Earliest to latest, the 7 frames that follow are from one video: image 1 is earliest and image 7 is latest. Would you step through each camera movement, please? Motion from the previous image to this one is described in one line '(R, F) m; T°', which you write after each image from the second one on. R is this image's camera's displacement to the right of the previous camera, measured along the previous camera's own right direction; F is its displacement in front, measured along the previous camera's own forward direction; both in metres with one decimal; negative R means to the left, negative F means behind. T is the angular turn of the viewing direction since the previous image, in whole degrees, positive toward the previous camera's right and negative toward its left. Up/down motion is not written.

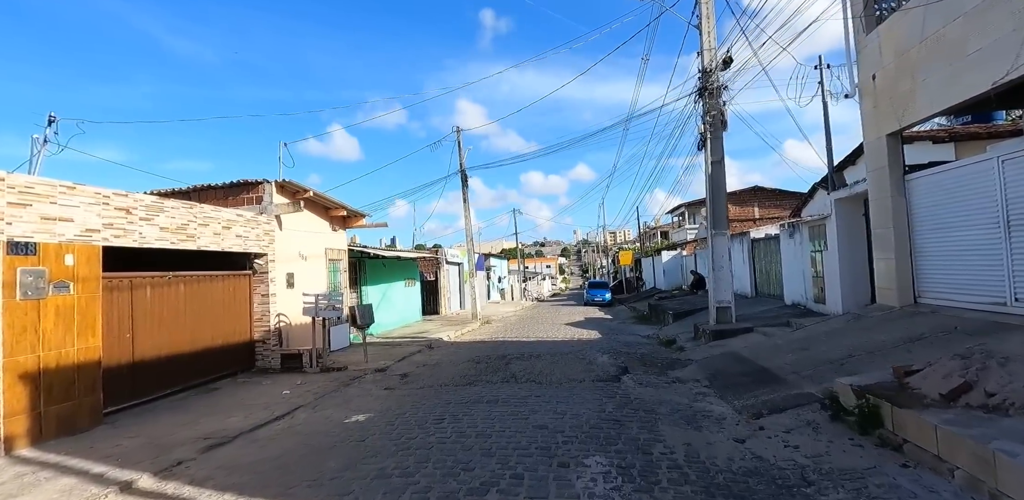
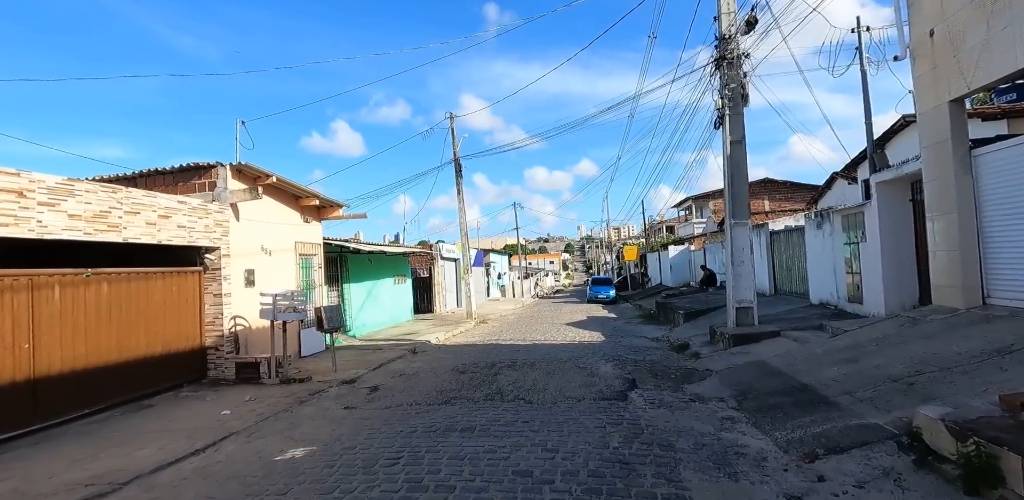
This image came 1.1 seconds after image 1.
(+0.3, +1.4) m; 0°
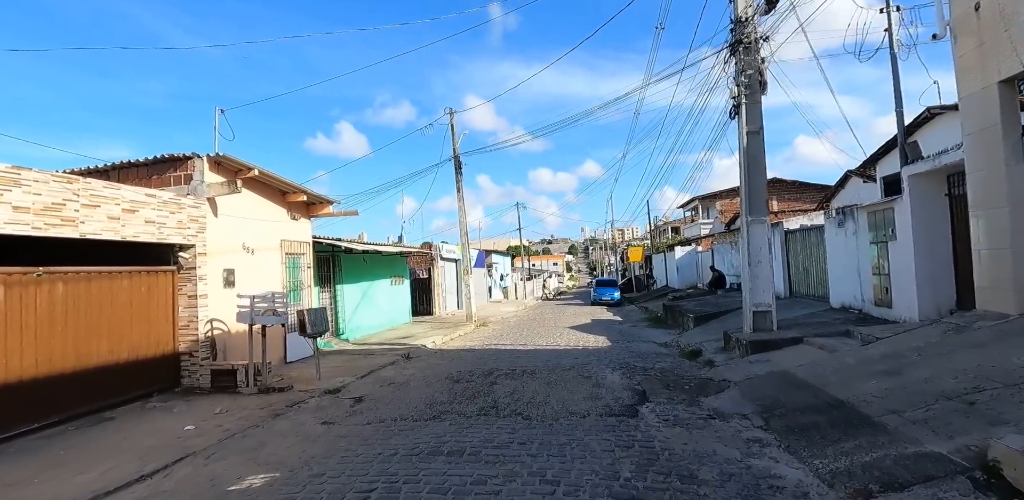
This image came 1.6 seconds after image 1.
(+0.1, +0.7) m; 0°
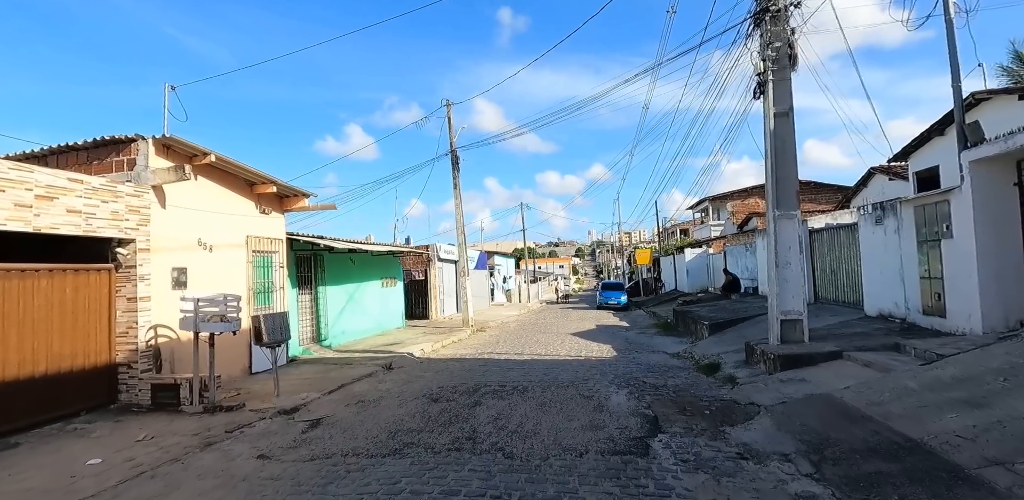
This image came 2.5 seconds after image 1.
(+0.3, +1.2) m; -1°
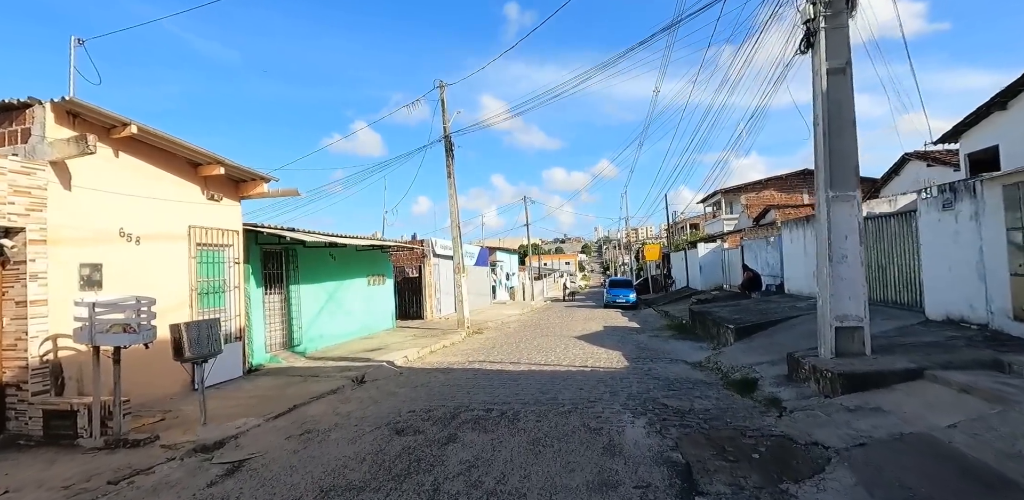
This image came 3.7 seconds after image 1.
(+0.2, +1.6) m; -1°
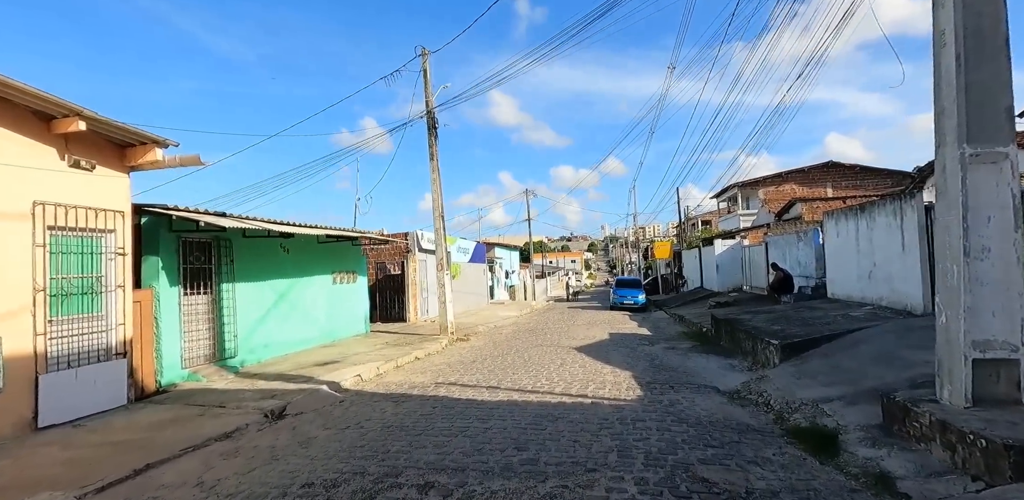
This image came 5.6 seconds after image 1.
(+0.5, +2.3) m; -1°
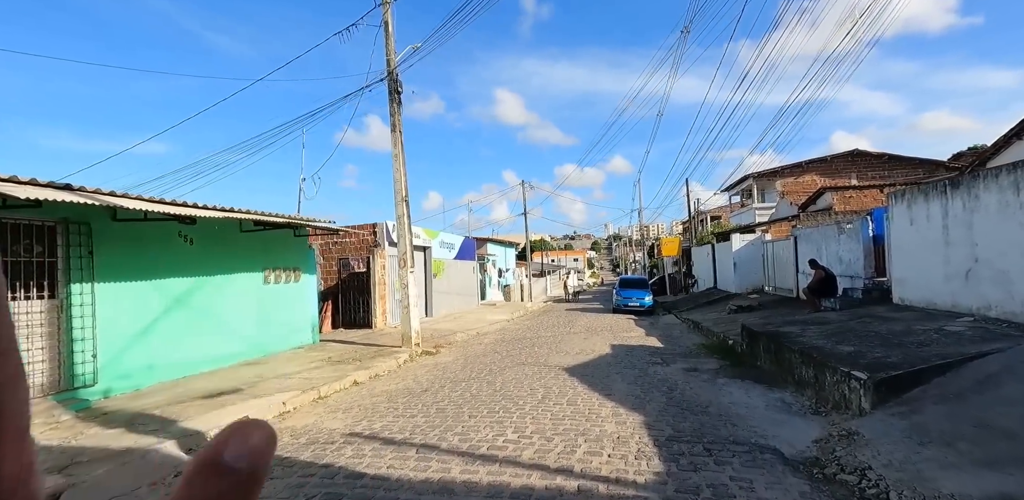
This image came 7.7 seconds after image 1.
(+0.6, +2.7) m; 0°
